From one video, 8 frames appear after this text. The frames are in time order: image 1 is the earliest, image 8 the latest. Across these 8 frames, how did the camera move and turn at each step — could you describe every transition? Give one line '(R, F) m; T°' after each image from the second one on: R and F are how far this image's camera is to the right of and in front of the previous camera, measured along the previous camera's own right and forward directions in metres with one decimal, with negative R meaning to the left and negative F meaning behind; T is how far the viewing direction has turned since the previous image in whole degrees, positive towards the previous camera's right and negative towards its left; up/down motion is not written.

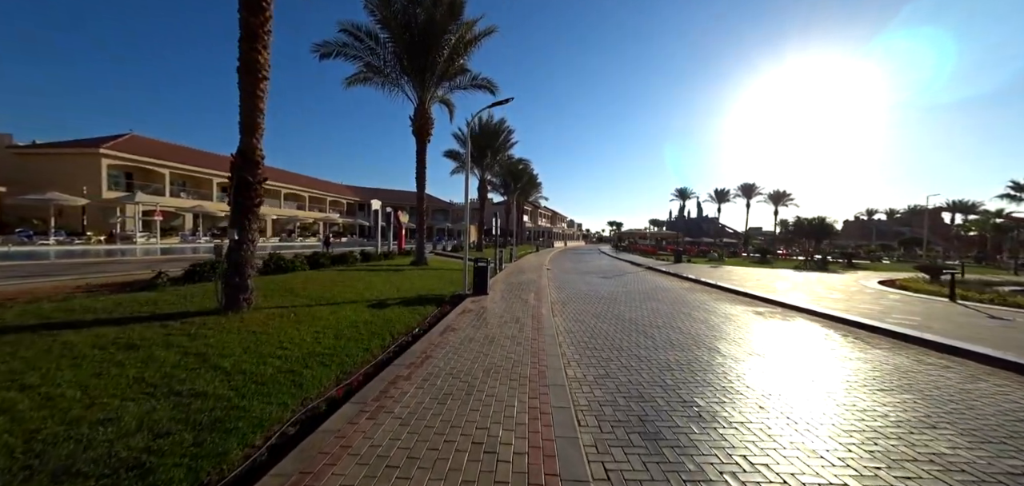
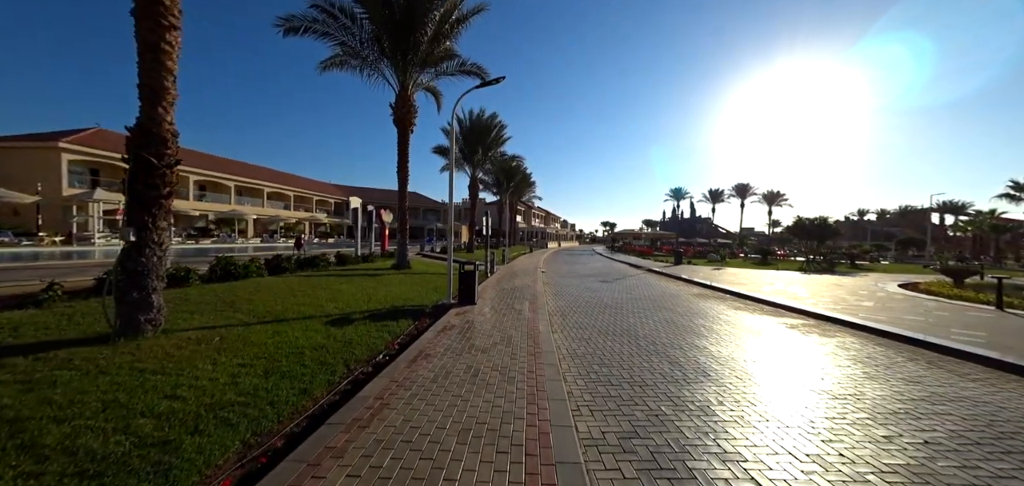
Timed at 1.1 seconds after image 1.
(0.0, +1.4) m; +1°
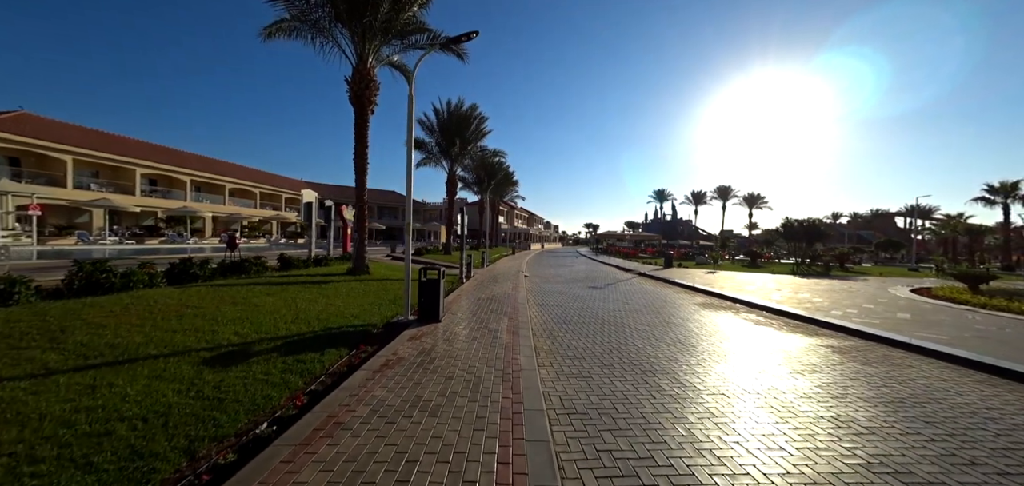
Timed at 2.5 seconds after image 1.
(+0.2, +2.0) m; +3°
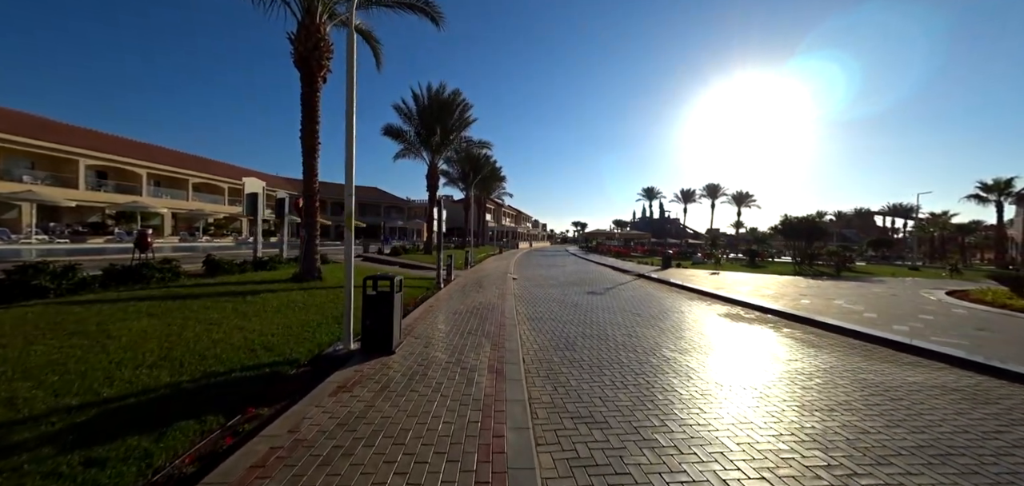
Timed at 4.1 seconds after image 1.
(+0.1, +2.2) m; +2°
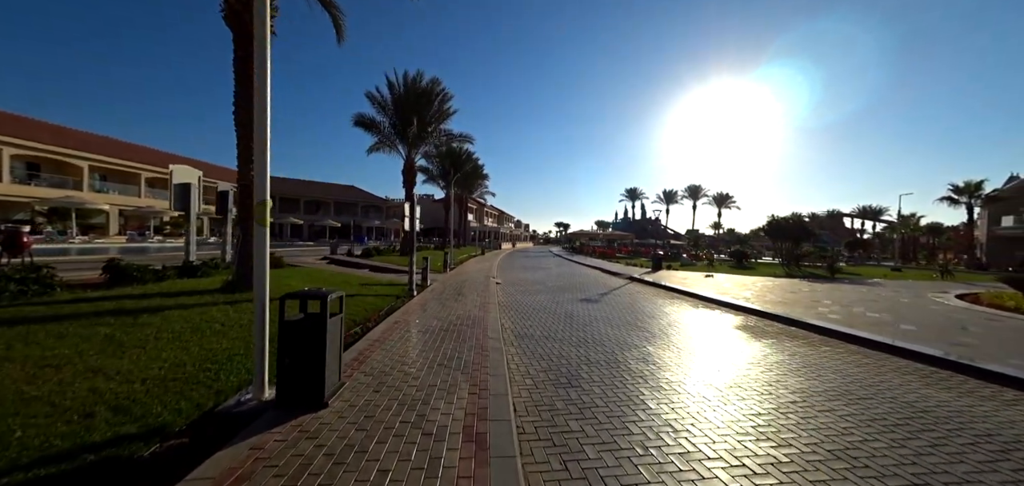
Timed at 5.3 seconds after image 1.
(-0.1, +1.6) m; +3°
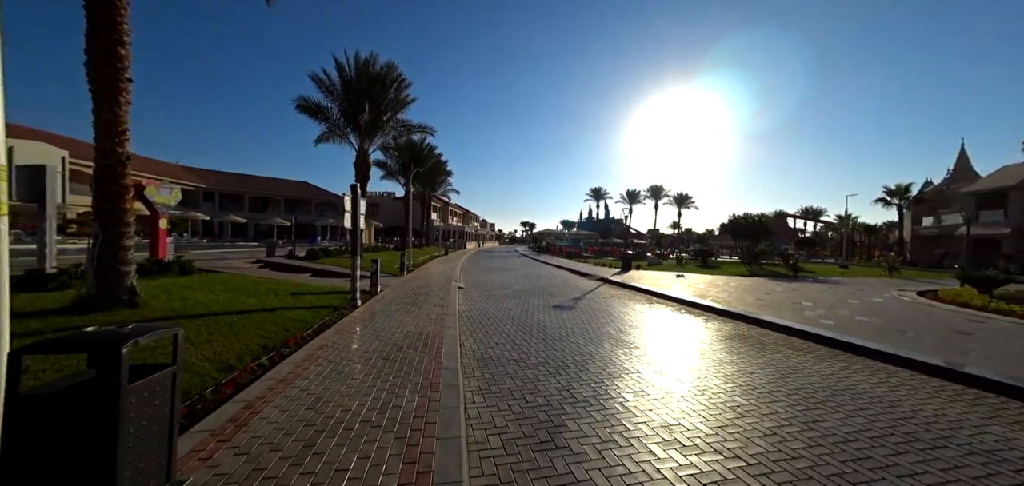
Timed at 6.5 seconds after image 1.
(+0.1, +1.5) m; +6°
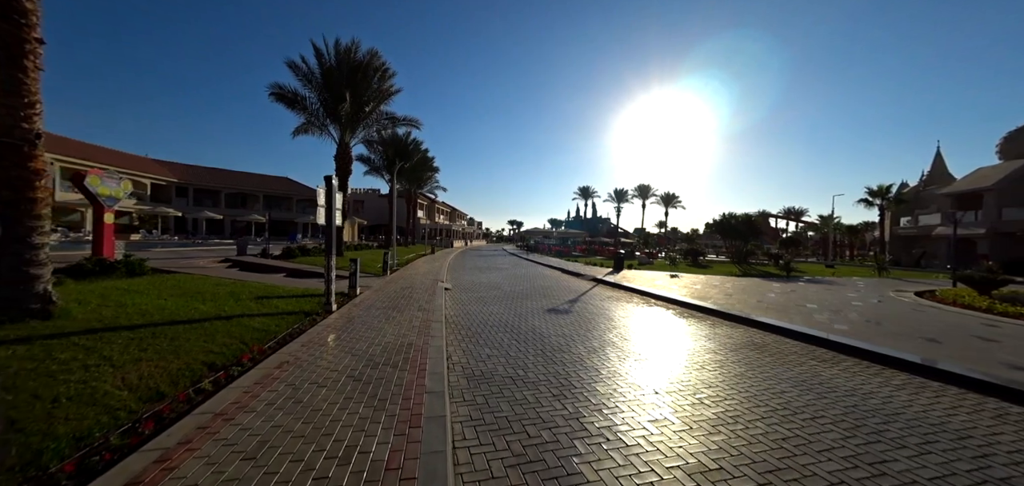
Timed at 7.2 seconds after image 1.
(-0.1, +0.8) m; +2°
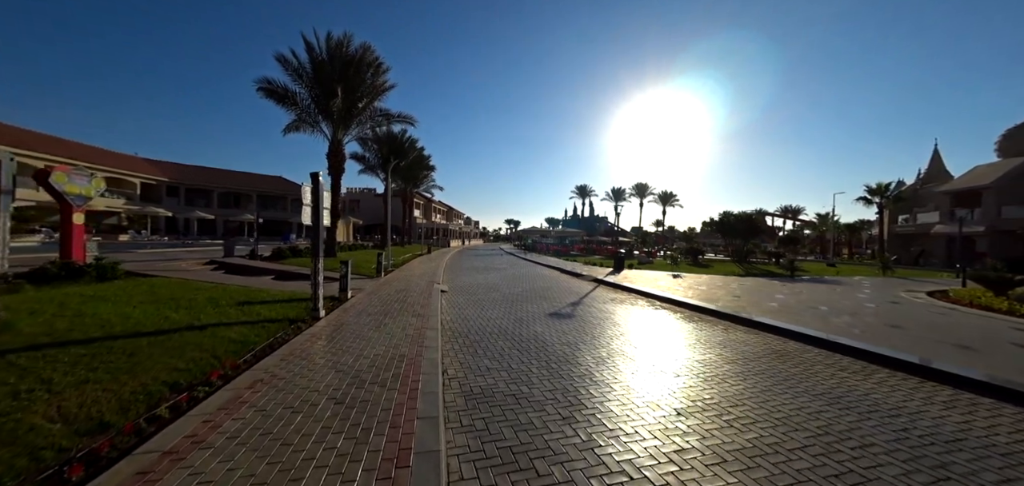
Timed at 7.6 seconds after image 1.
(-0.1, +0.6) m; 0°
